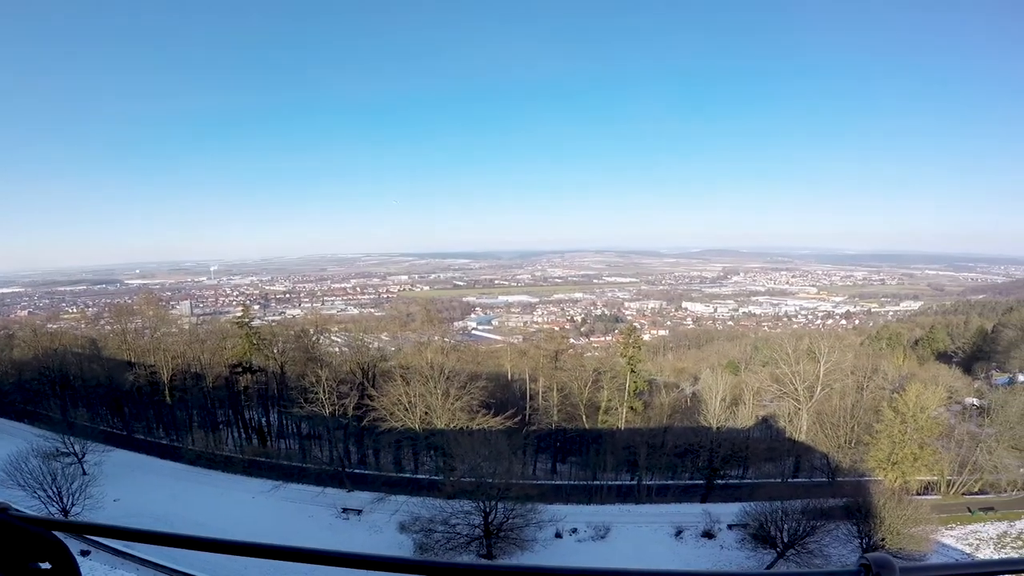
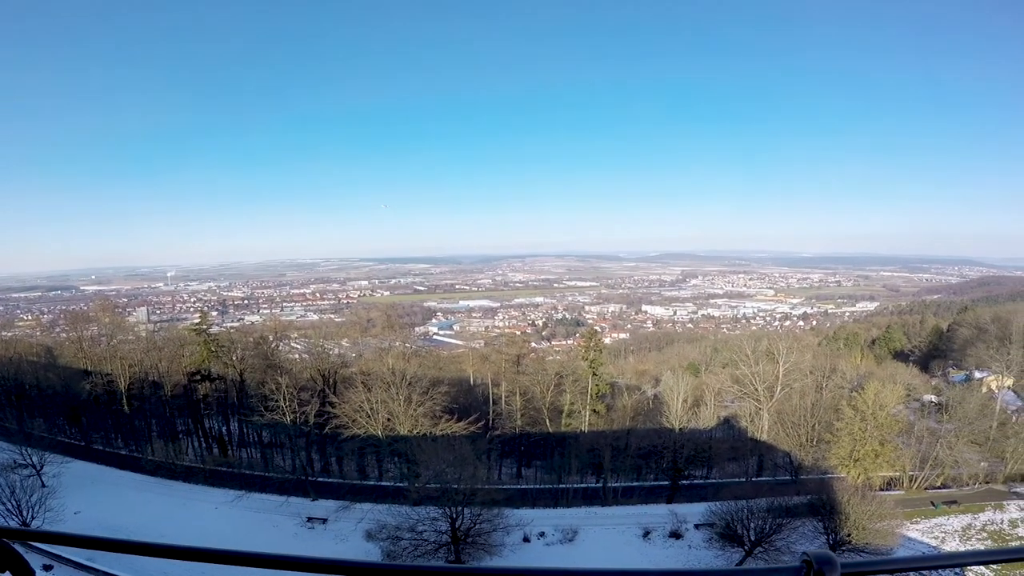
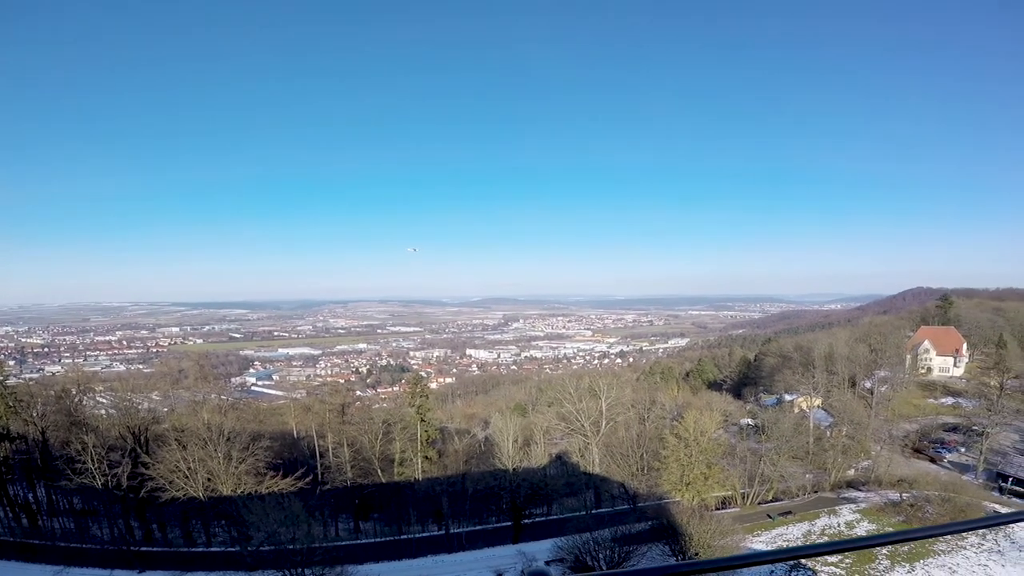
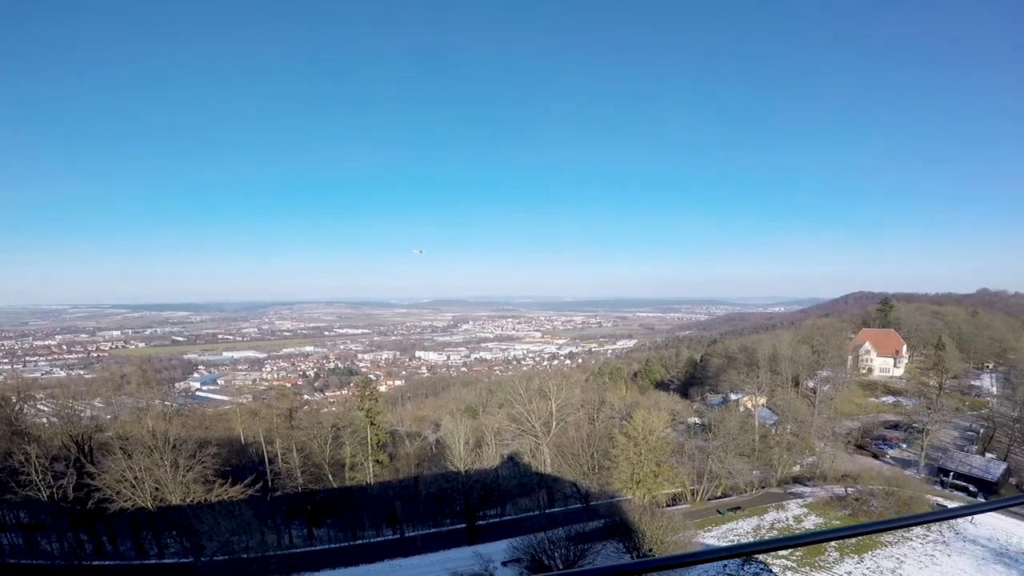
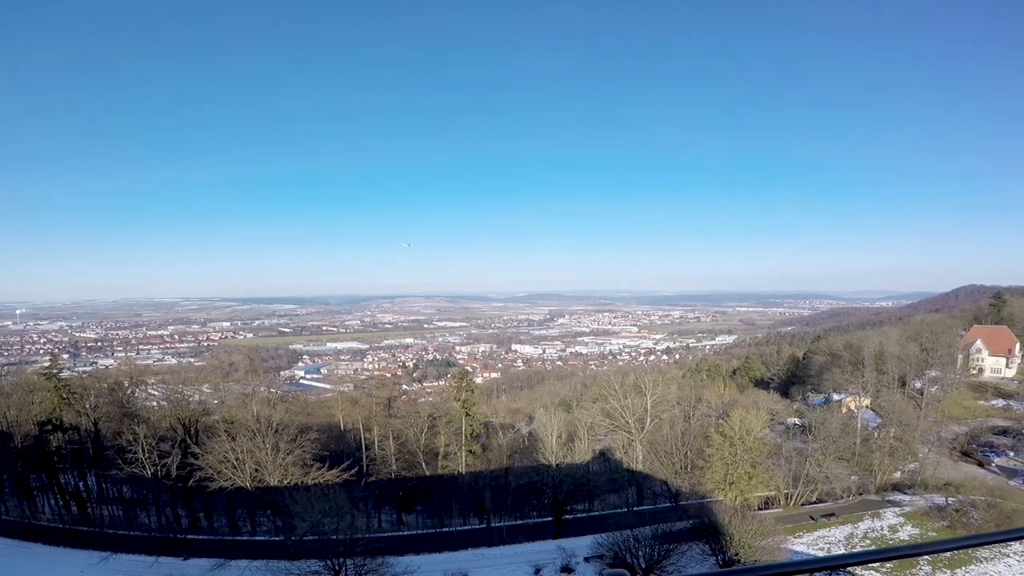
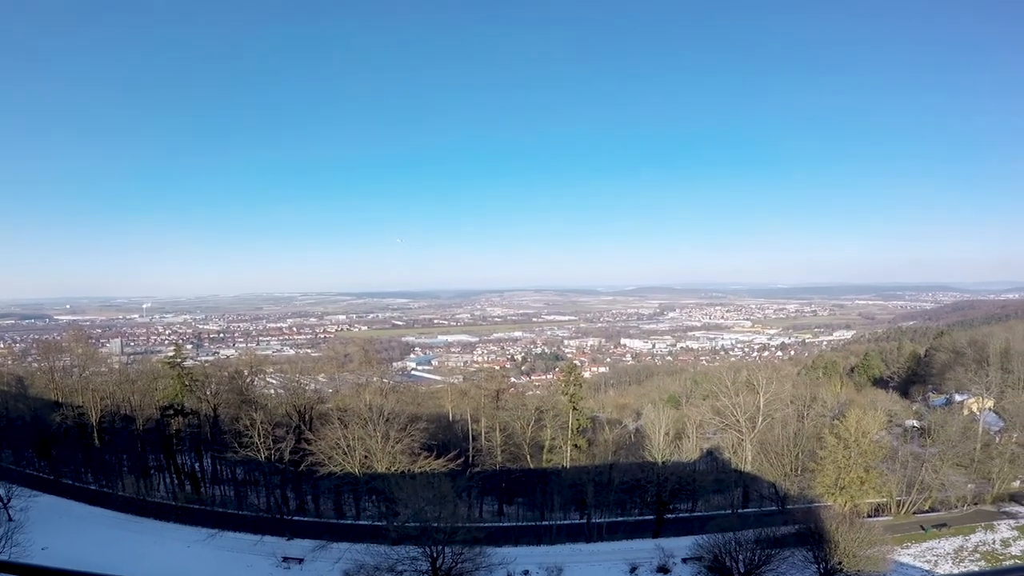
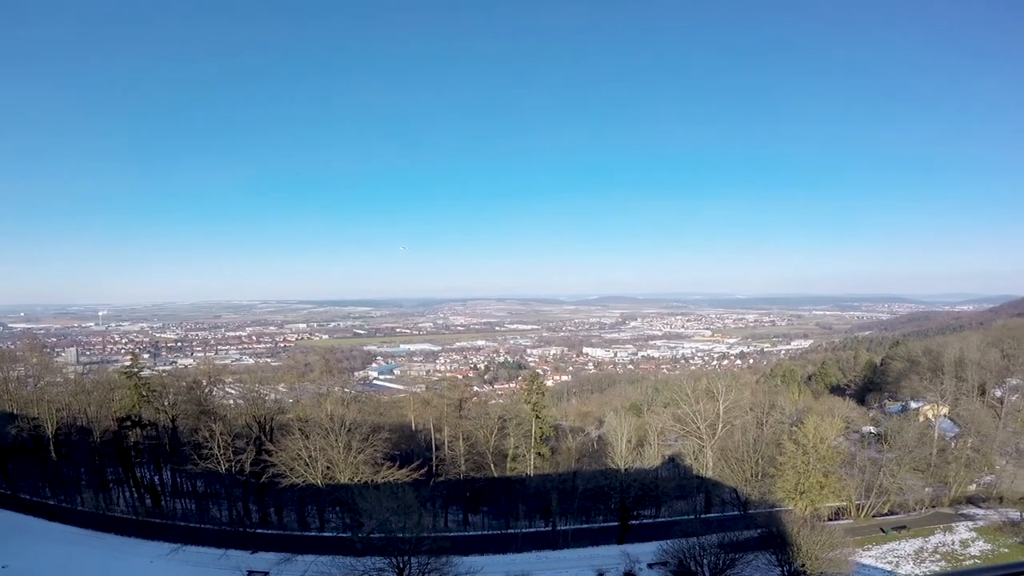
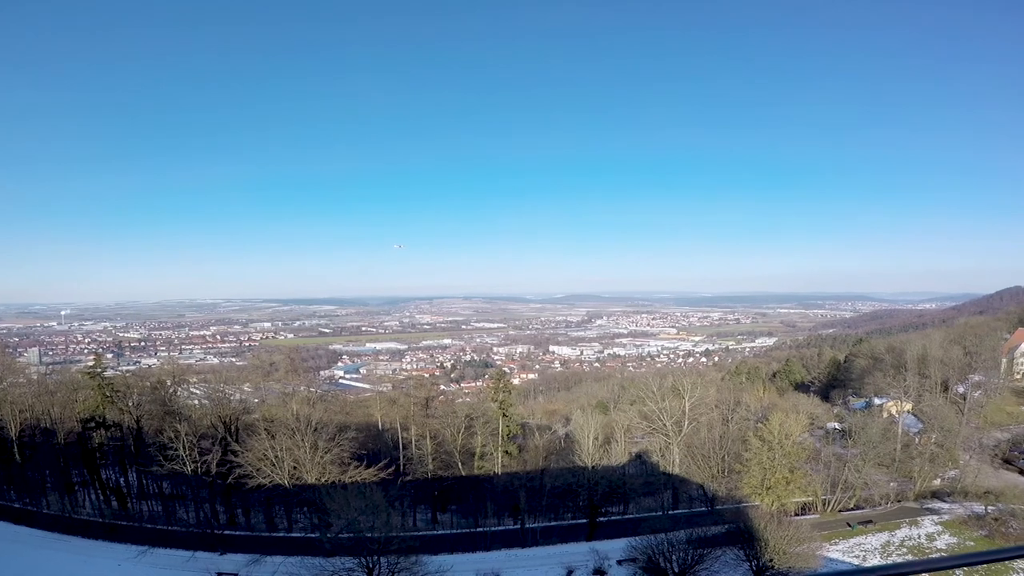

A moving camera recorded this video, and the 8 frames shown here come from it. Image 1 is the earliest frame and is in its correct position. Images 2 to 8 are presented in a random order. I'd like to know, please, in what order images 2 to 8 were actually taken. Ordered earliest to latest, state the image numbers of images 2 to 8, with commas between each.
2, 6, 7, 8, 5, 3, 4
